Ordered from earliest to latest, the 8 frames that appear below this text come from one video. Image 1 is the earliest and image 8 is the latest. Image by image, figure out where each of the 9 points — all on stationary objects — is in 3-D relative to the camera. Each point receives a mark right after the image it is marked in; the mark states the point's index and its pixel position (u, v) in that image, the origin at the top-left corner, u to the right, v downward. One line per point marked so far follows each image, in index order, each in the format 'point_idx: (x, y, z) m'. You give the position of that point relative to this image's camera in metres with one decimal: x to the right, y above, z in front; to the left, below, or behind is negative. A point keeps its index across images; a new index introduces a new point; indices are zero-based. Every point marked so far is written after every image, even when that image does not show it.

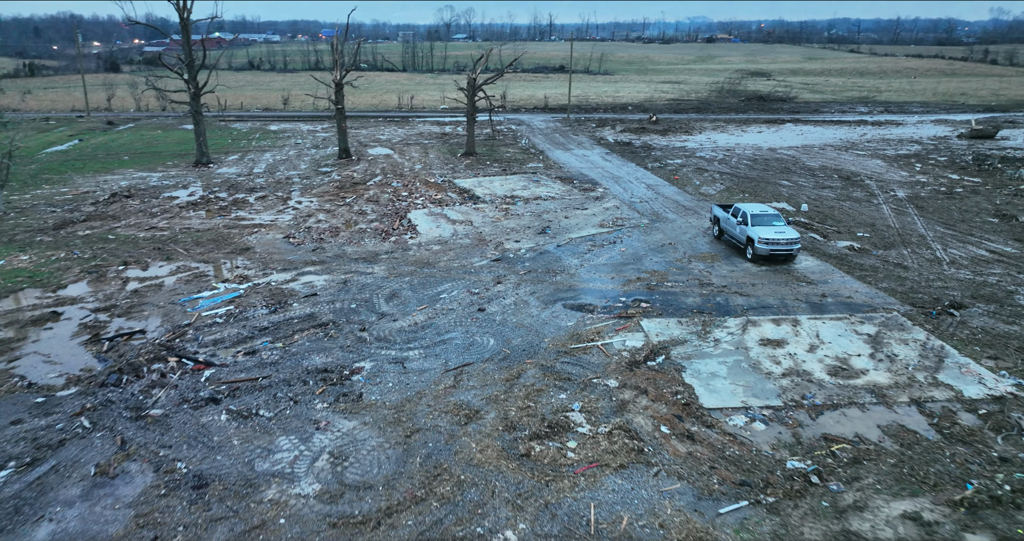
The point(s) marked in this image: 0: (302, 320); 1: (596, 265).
0: (-4.3, -1.0, +14.4) m
1: (+2.2, +0.1, +18.4) m
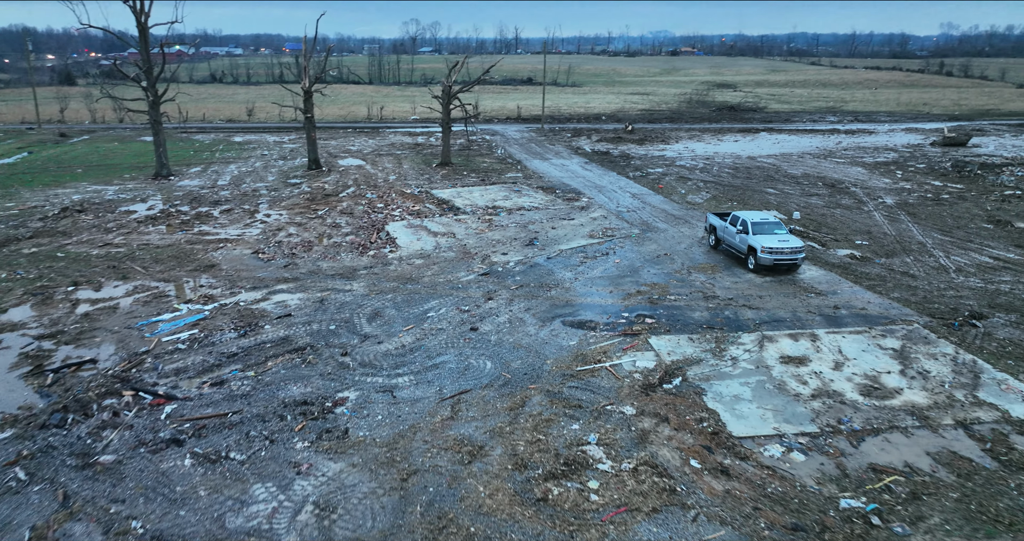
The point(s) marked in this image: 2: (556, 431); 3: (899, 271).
0: (-4.3, -1.4, +13.0) m
1: (+2.0, -0.2, +17.2) m
2: (+0.6, -2.3, +10.0) m
3: (+9.8, 0.0, +18.0) m
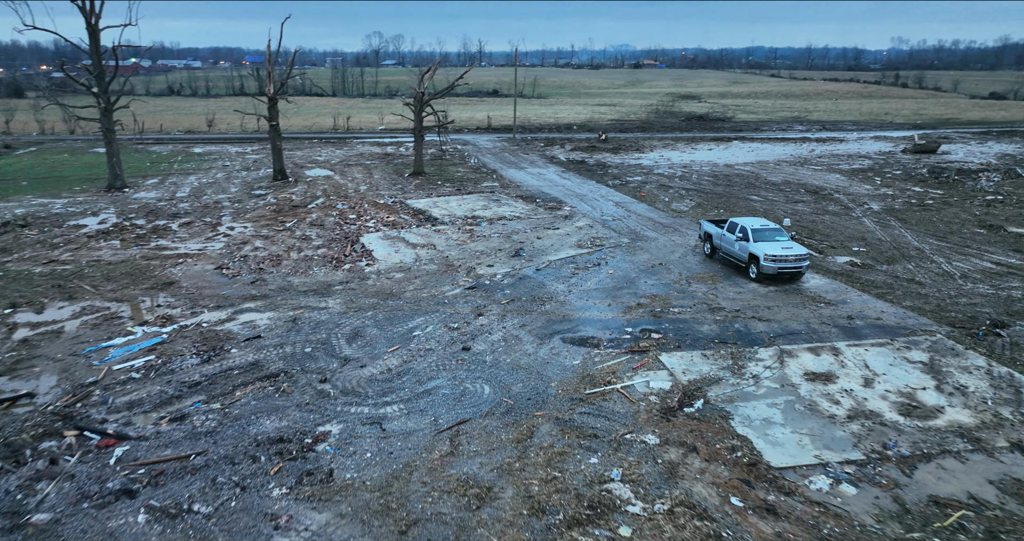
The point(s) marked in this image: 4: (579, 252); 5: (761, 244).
0: (-4.3, -1.6, +11.5) m
1: (+1.7, -0.5, +16.1) m
2: (+0.7, -2.4, +8.8) m
3: (+9.5, -0.2, +17.2) m
4: (+1.9, +0.5, +19.6) m
5: (+5.9, +0.6, +16.8) m
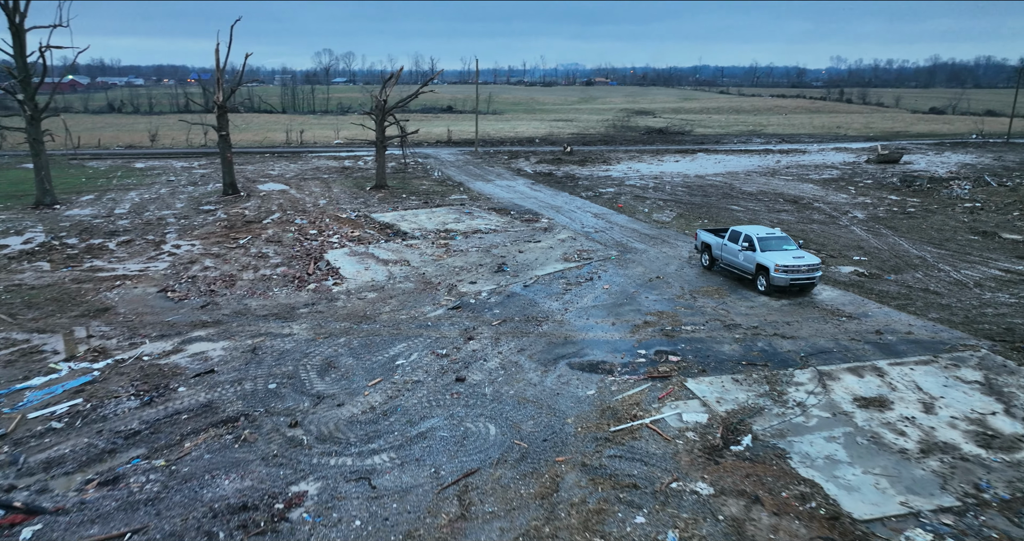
0: (-4.2, -1.9, +9.4) m
1: (+1.5, -0.8, +14.4) m
2: (+1.0, -2.6, +7.1) m
3: (+9.2, -0.4, +16.1) m
4: (+1.4, +0.1, +18.0) m
5: (+5.6, +0.4, +15.5) m
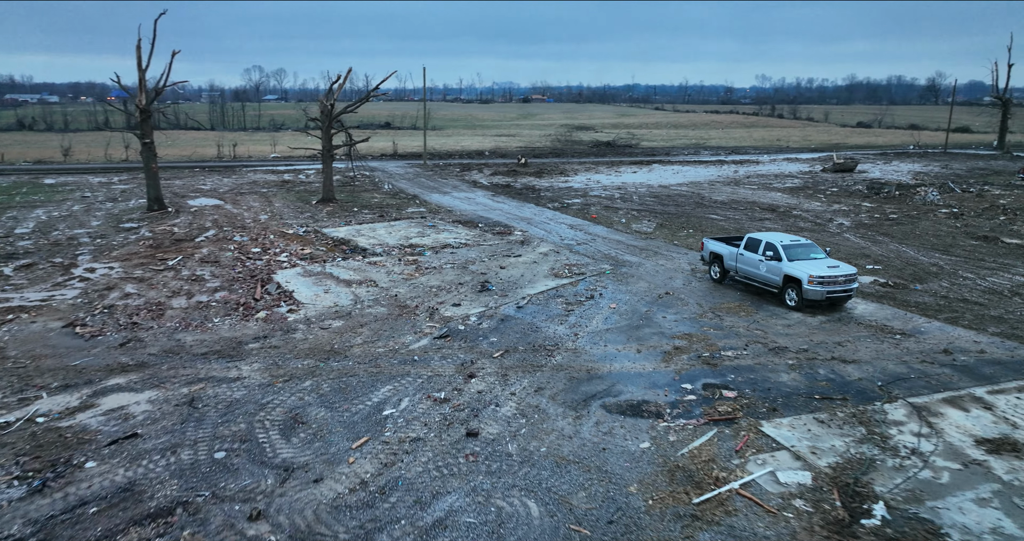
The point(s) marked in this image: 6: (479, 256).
0: (-3.8, -2.2, +6.6) m
1: (+1.5, -1.1, +12.1) m
2: (+1.7, -2.7, +4.7) m
3: (+9.0, -0.6, +14.4) m
4: (+1.0, -0.3, +15.7) m
5: (+5.5, +0.1, +13.5) m
6: (-0.9, +0.4, +18.1) m
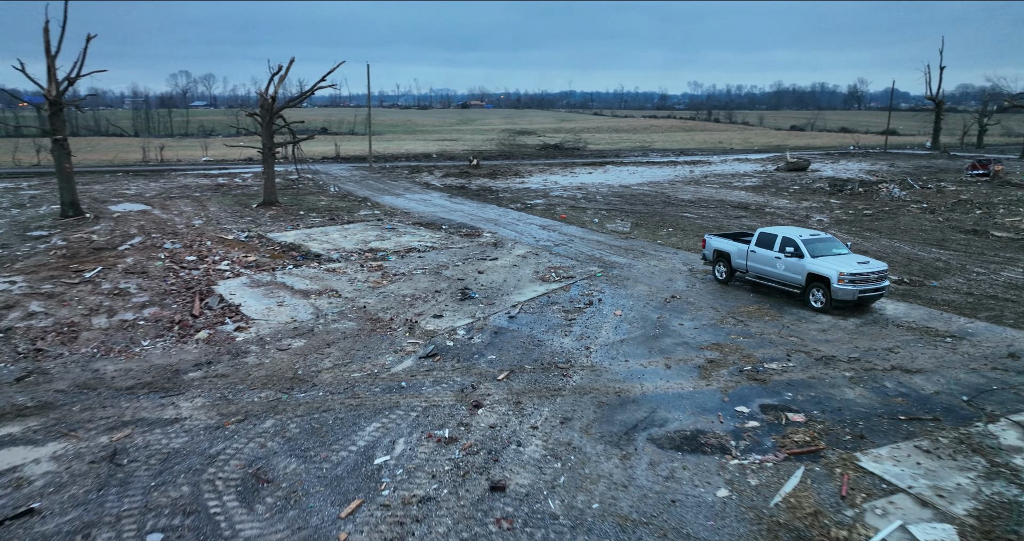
0: (-3.3, -2.3, +4.4) m
1: (+1.5, -1.1, +10.3) m
2: (+2.3, -2.6, +2.9) m
3: (+8.8, -0.5, +13.2) m
4: (+0.7, -0.3, +13.8) m
5: (+5.3, +0.2, +12.1) m
6: (-1.4, +0.2, +16.1) m
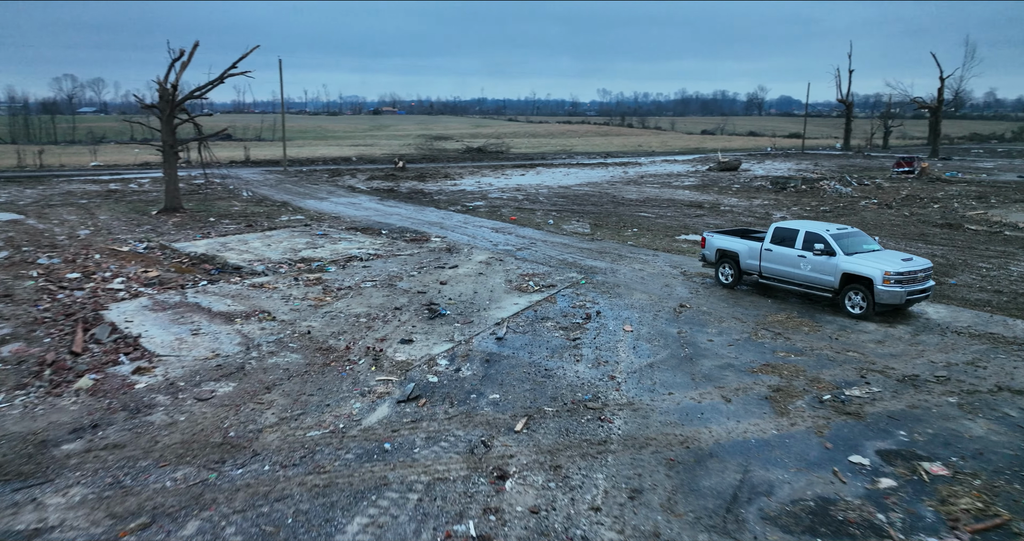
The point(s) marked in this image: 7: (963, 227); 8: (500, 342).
0: (-2.5, -2.4, +1.6) m
1: (+1.5, -1.2, +8.1) m
2: (+3.3, -2.6, +0.8) m
3: (+8.4, -0.4, +11.9) m
4: (+0.3, -0.5, +11.5) m
5: (+5.0, +0.2, +10.3) m
6: (-2.1, 0.0, +13.5) m
7: (+12.1, +1.2, +18.9) m
8: (-0.2, -0.9, +9.3) m
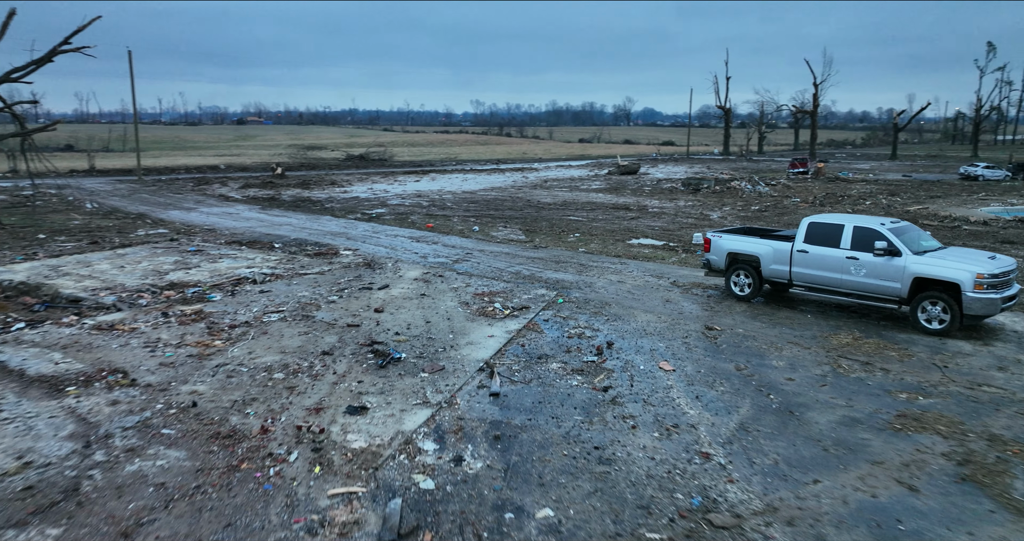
0: (-1.0, -2.6, -1.8) m
1: (+1.7, -1.3, +5.3) m
2: (+4.8, -2.5, -1.6) m
3: (+7.8, -0.3, +10.2) m
4: (0.0, -0.7, +8.4) m
5: (+4.8, +0.2, +8.1) m
6: (-2.8, -0.3, +10.0) m
7: (+10.2, +1.2, +17.8) m
8: (-0.1, -1.1, +6.2) m
